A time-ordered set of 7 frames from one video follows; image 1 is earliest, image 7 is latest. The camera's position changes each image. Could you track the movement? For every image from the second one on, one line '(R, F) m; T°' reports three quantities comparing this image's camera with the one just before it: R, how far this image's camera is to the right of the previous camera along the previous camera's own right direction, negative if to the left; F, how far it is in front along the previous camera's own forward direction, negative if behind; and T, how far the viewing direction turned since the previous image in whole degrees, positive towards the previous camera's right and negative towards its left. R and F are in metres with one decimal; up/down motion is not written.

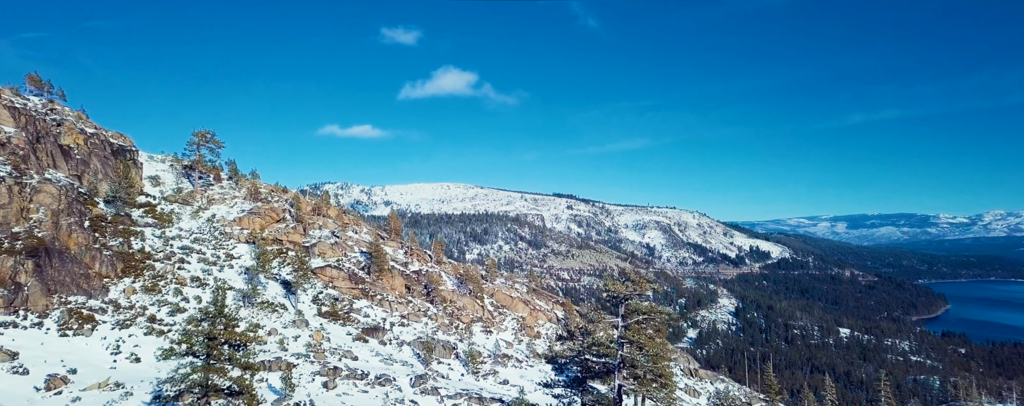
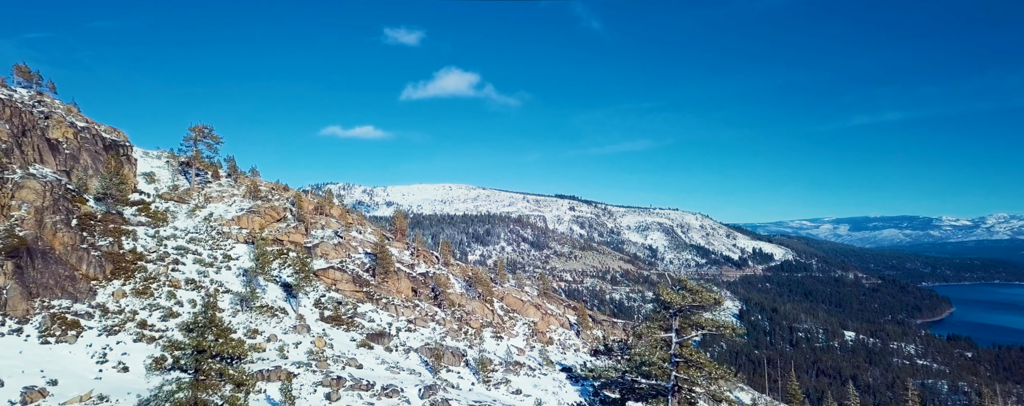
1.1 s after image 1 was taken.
(-1.3, +4.3) m; 0°
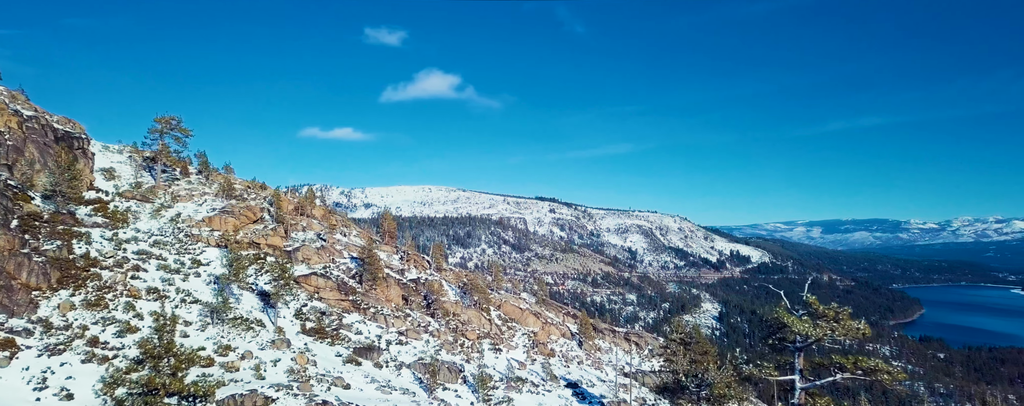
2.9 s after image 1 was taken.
(-2.6, +7.3) m; +2°
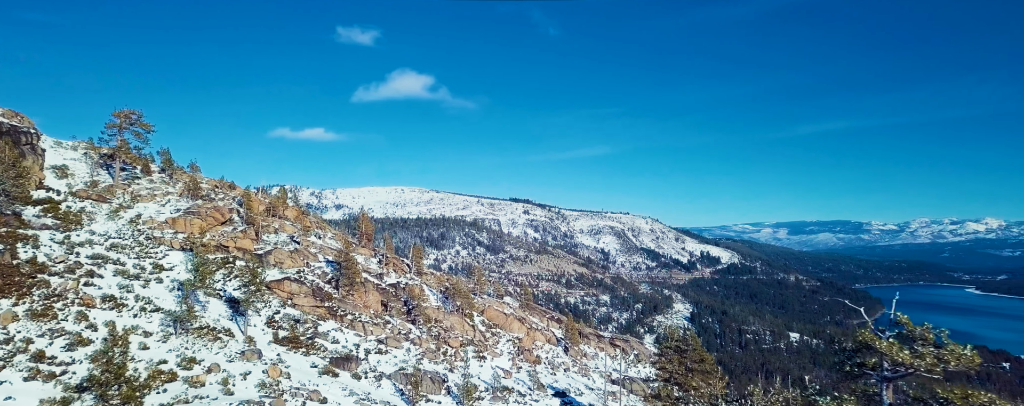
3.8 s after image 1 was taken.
(-1.4, +3.7) m; +2°
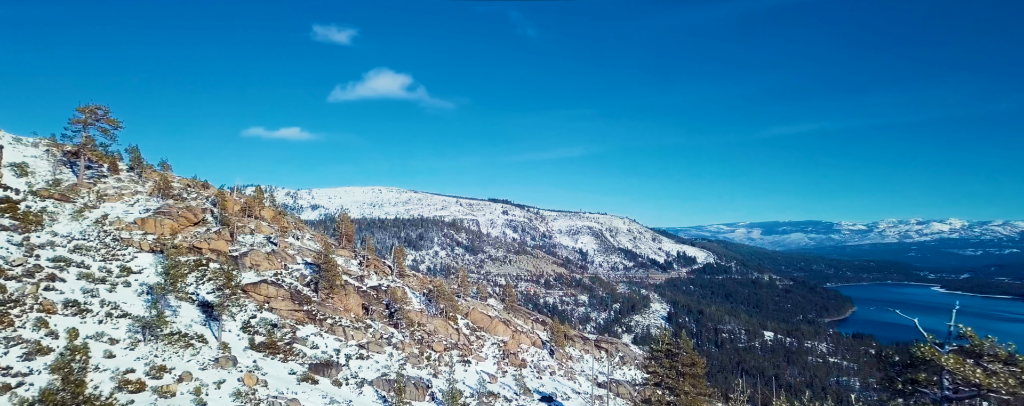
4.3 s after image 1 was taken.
(-0.9, +2.1) m; +2°
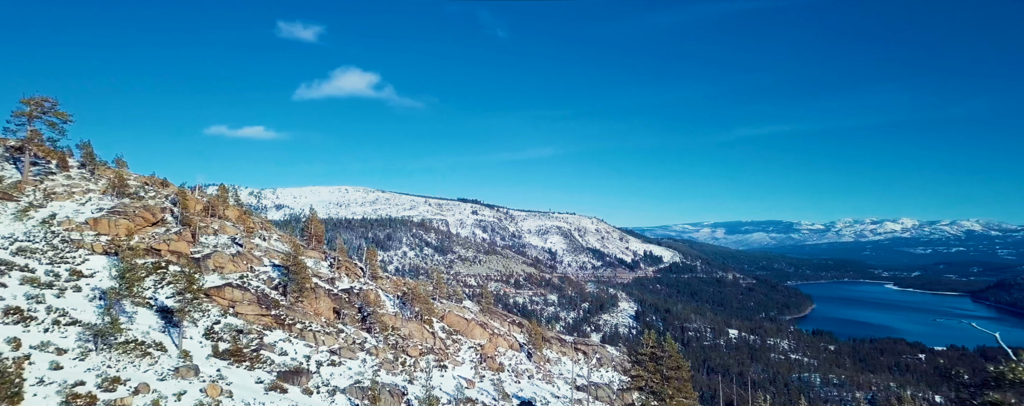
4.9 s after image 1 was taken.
(-1.1, +2.5) m; +3°
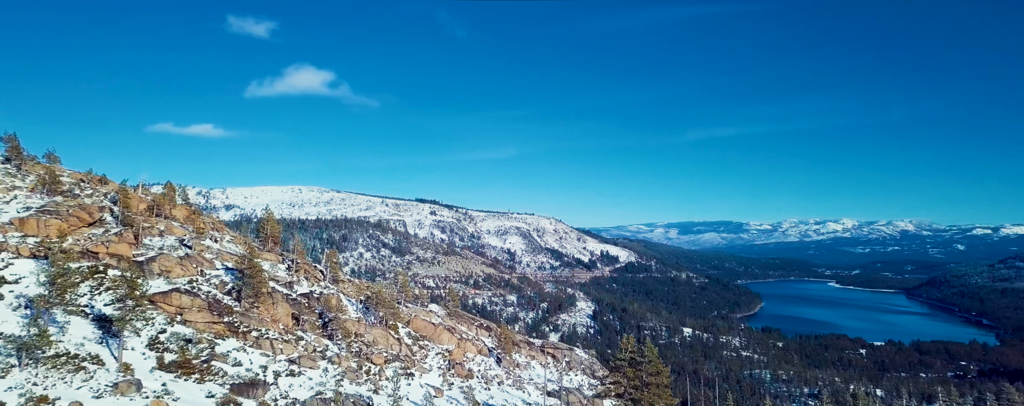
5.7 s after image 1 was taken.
(-1.4, +3.4) m; +4°
